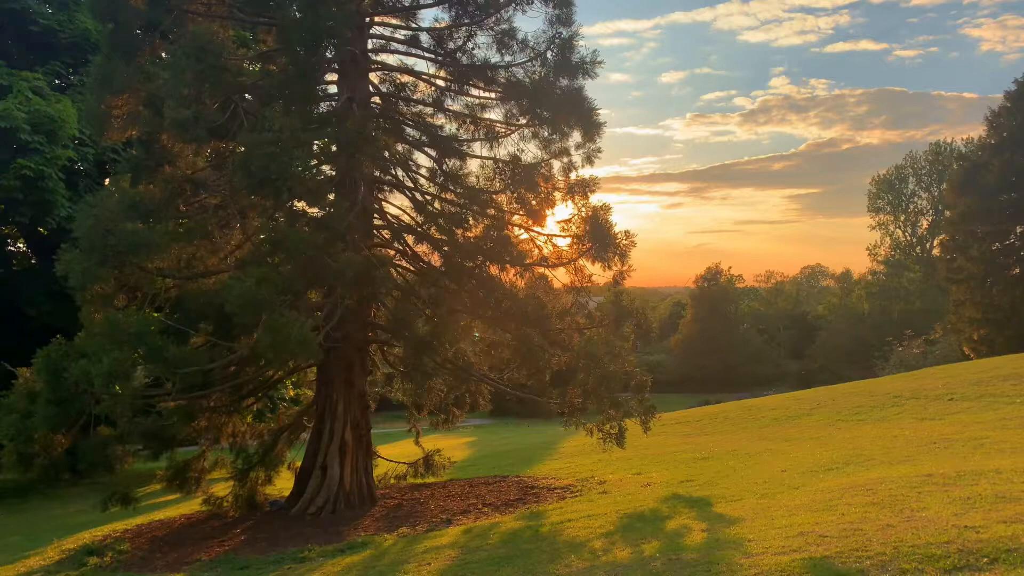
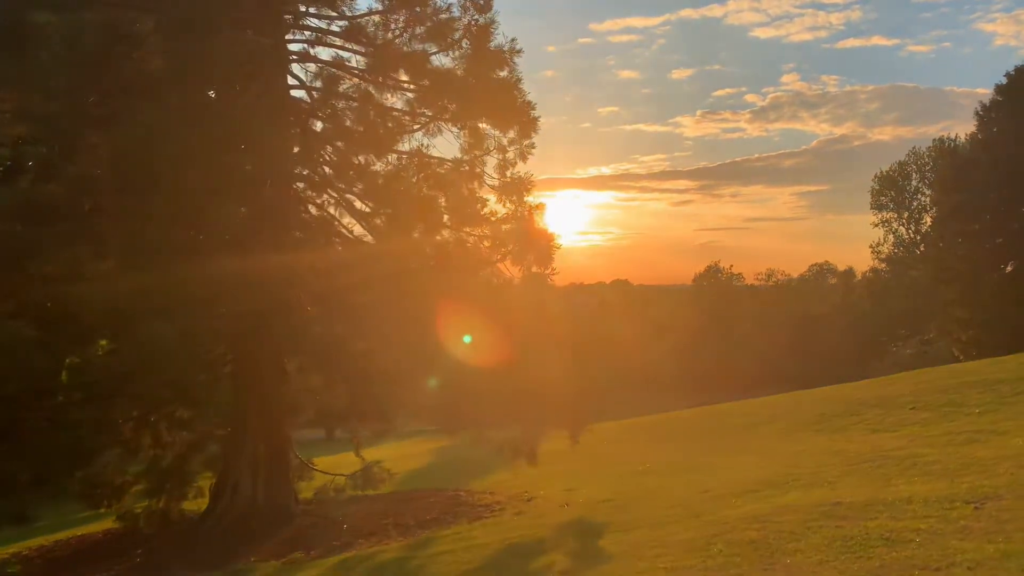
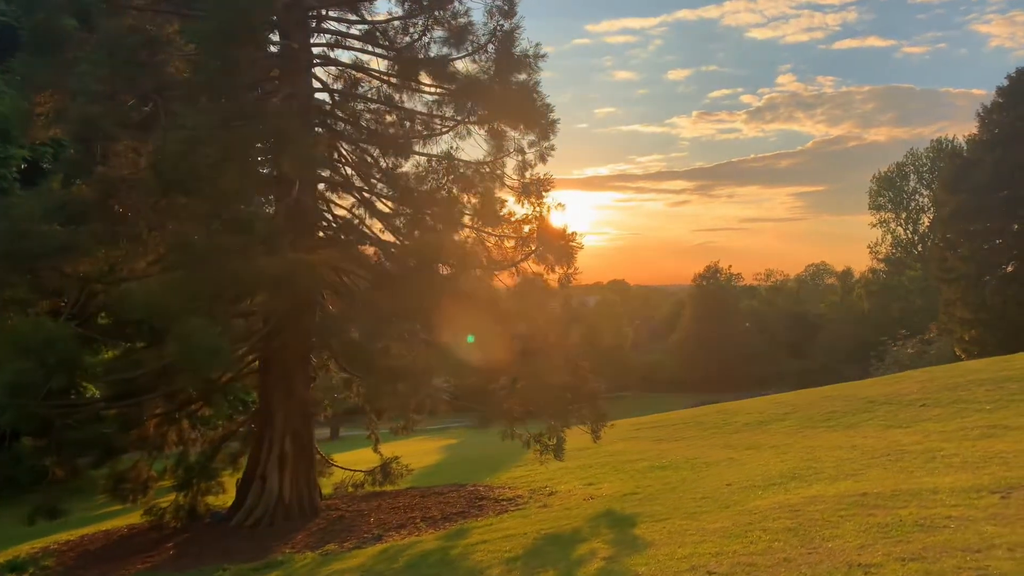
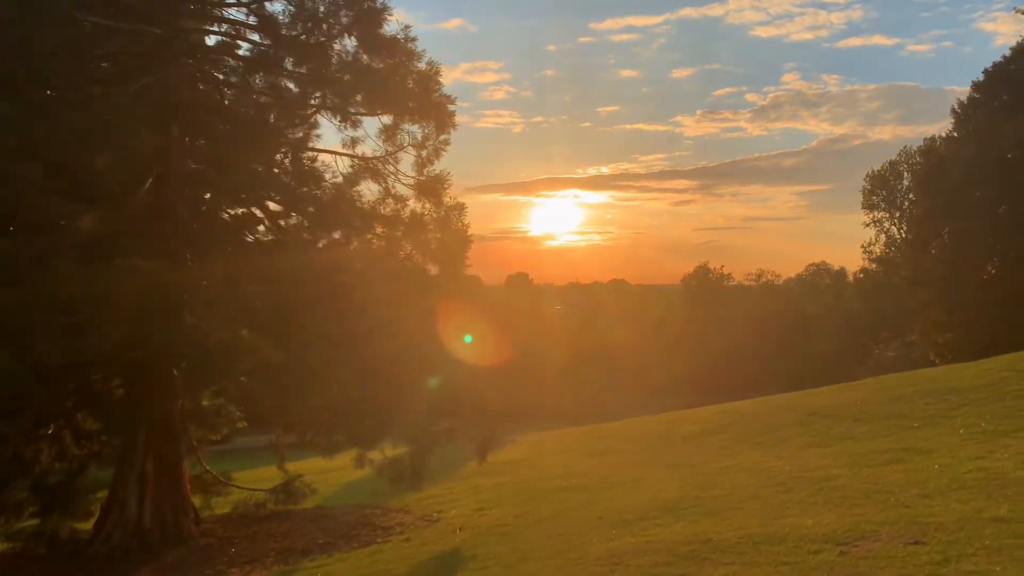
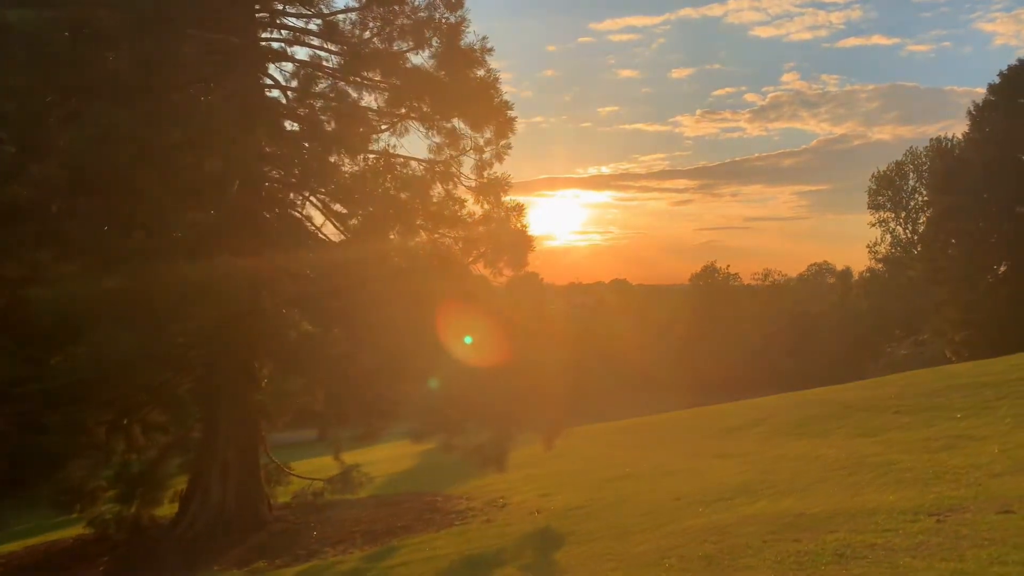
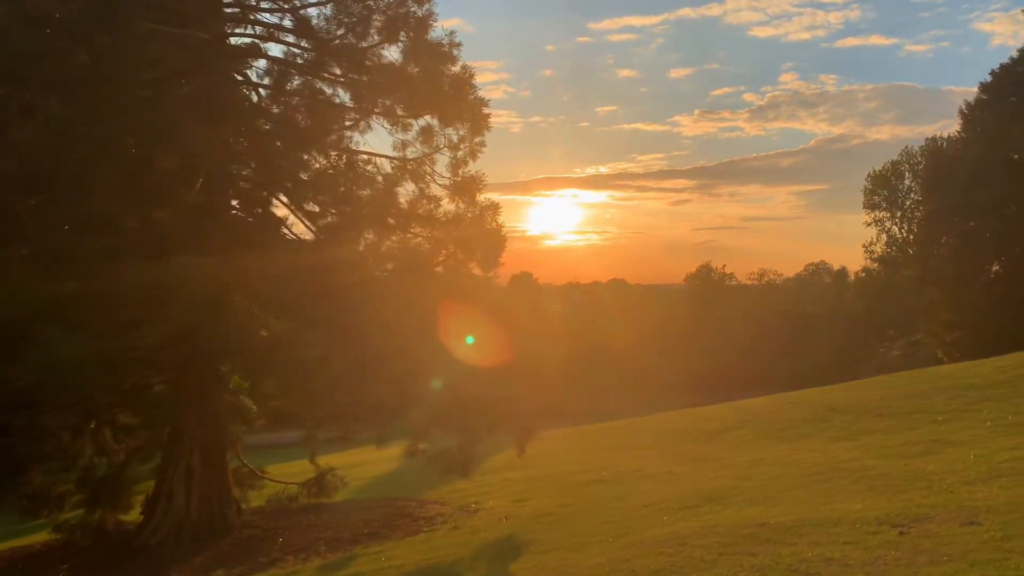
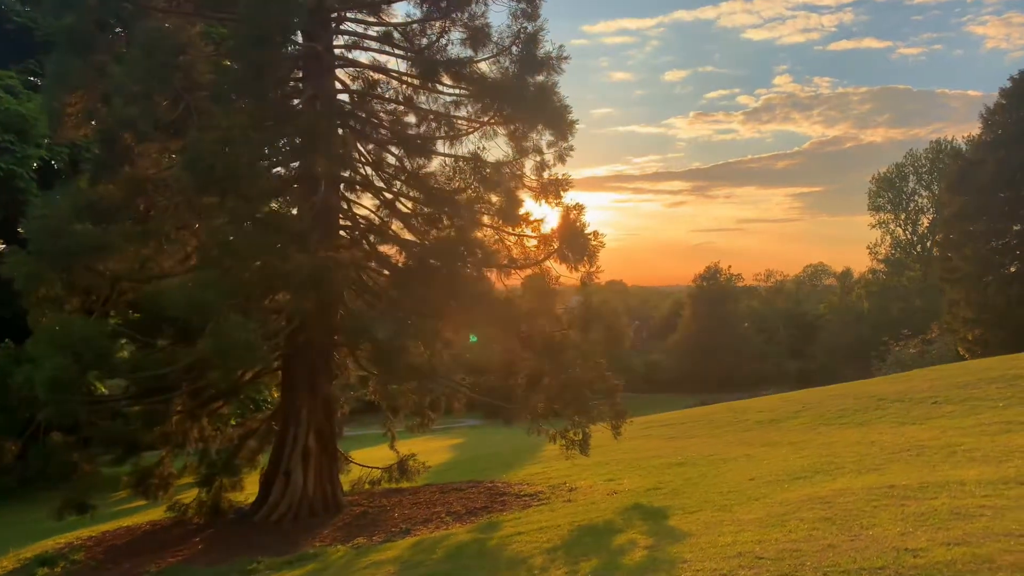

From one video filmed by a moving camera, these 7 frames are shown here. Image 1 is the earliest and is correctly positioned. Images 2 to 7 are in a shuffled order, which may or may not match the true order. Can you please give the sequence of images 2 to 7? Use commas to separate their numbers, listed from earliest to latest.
7, 3, 2, 5, 6, 4
